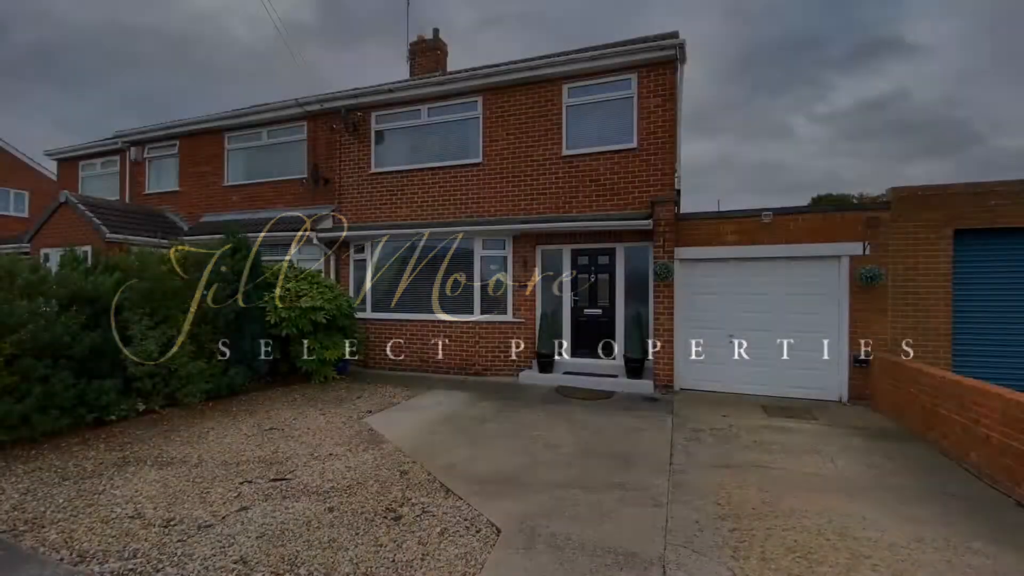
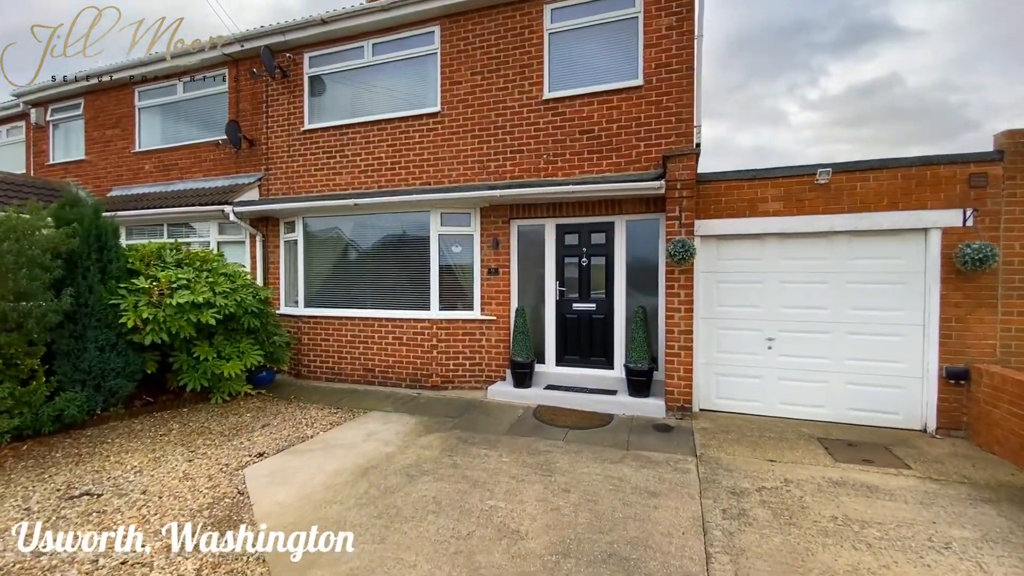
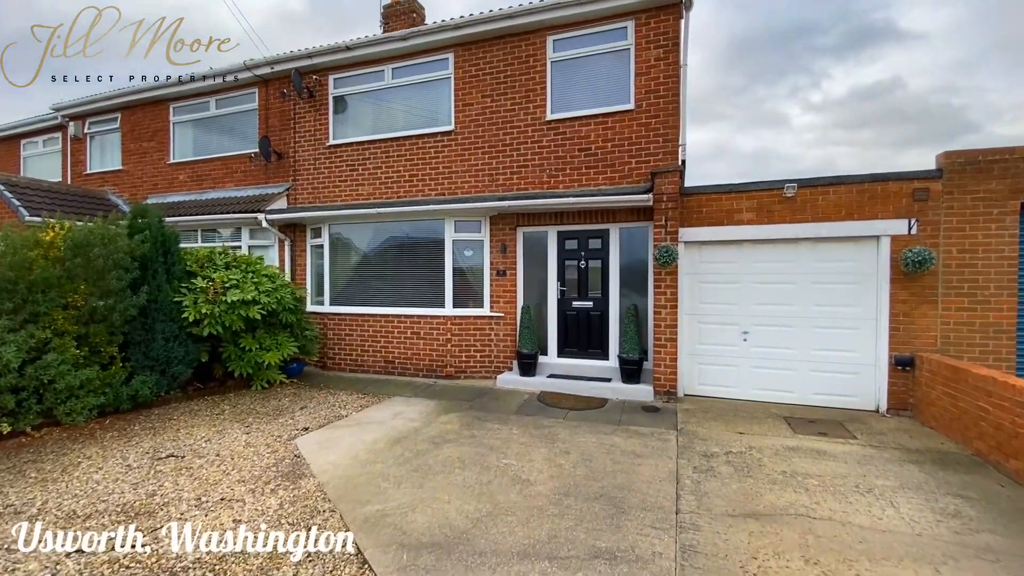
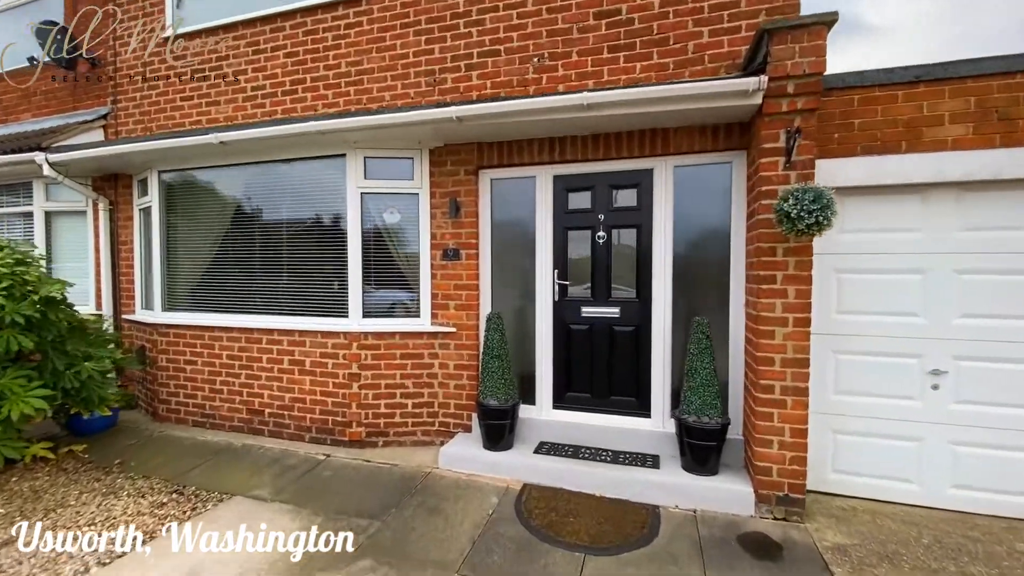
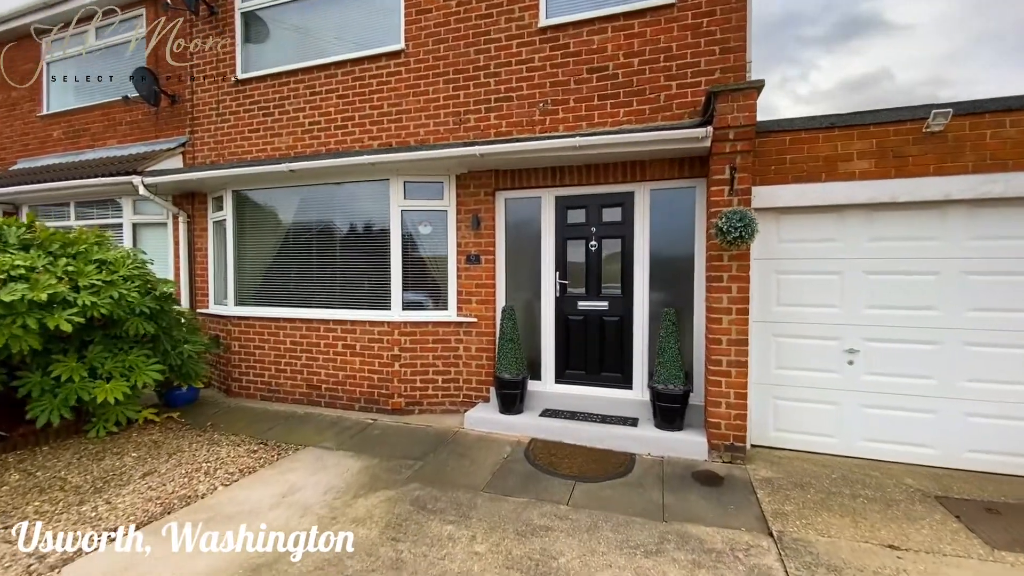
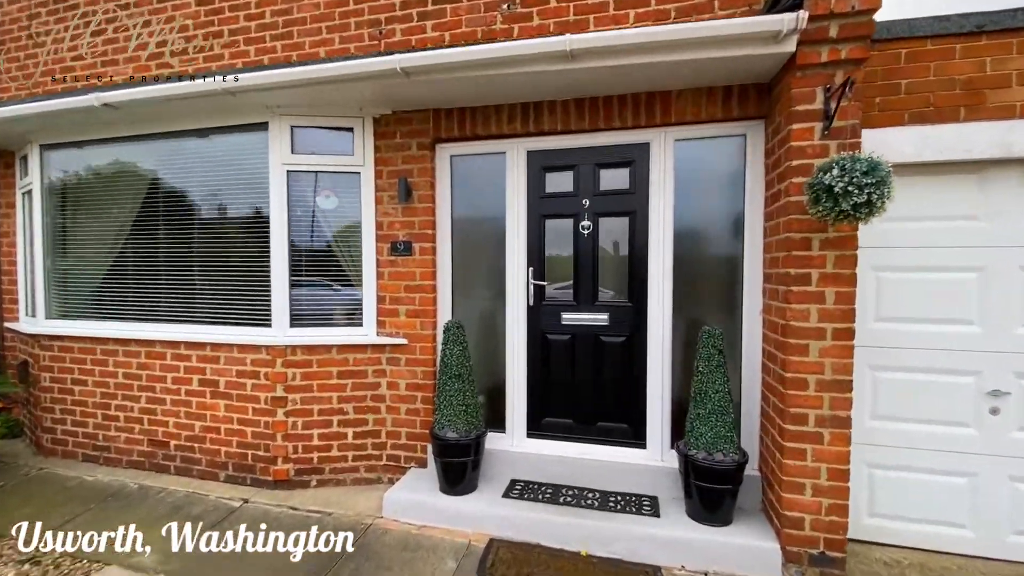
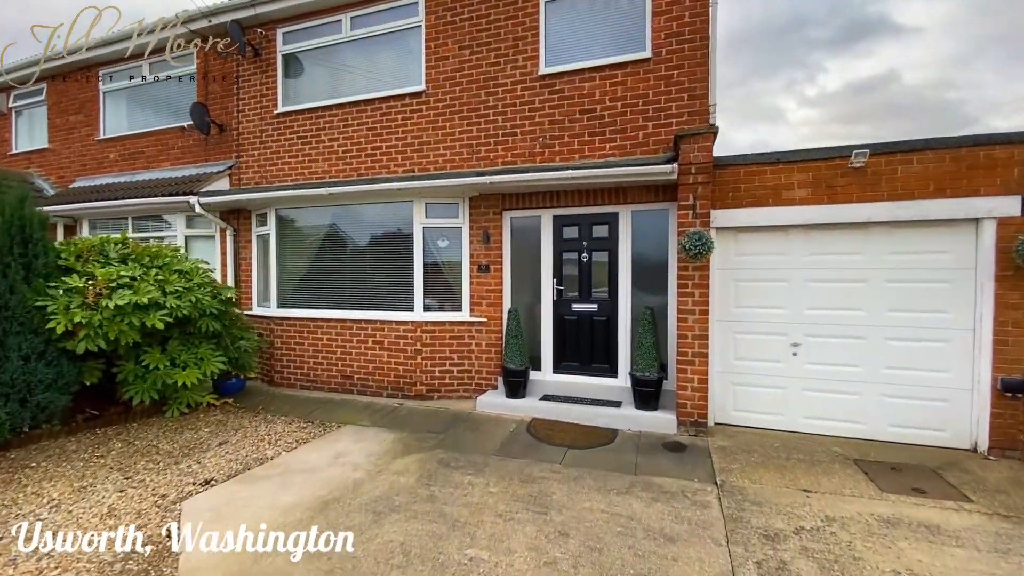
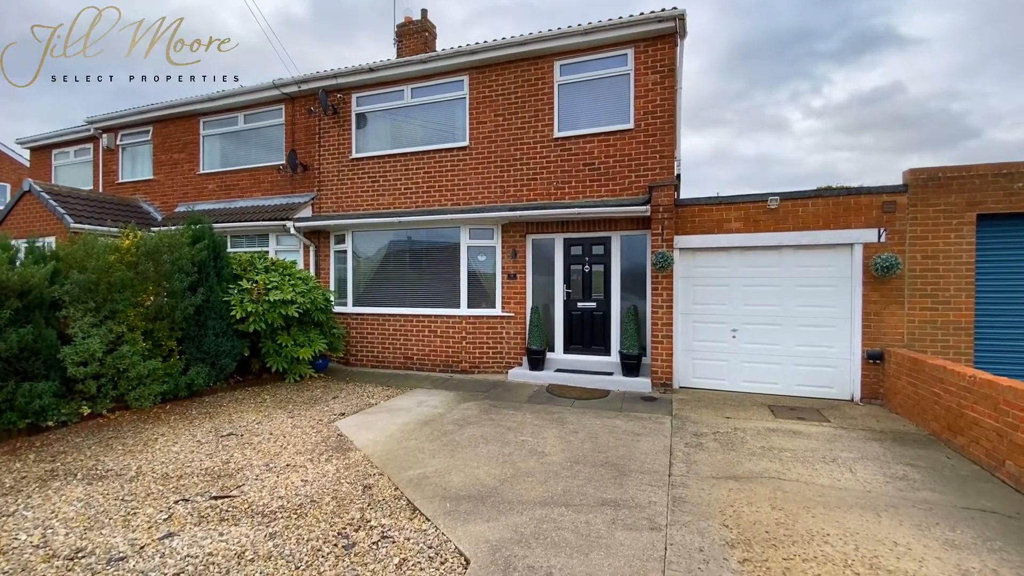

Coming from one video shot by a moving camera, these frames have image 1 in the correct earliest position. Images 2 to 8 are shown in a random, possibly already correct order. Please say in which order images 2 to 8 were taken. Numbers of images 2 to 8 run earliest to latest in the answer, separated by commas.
8, 3, 2, 7, 5, 4, 6
